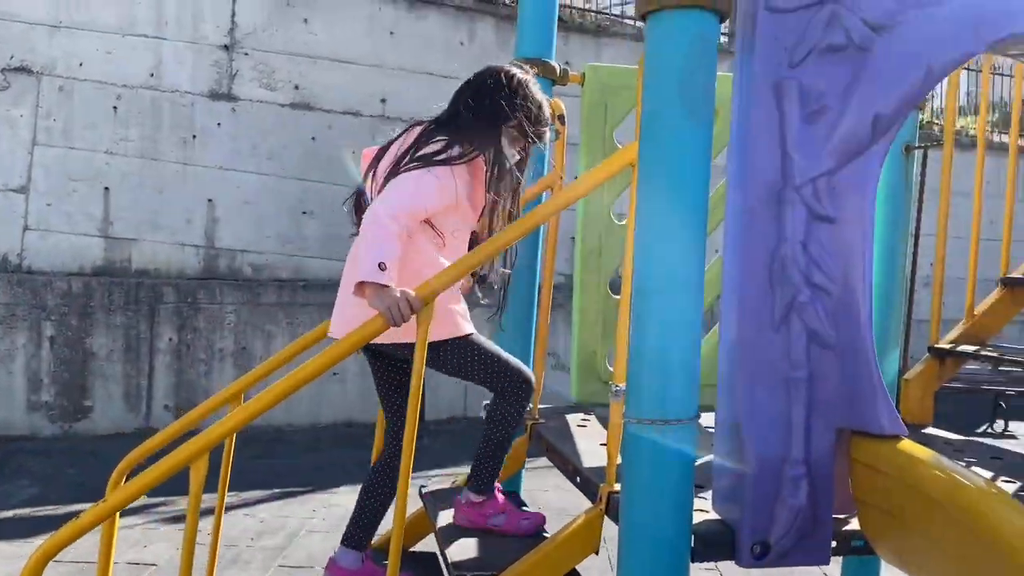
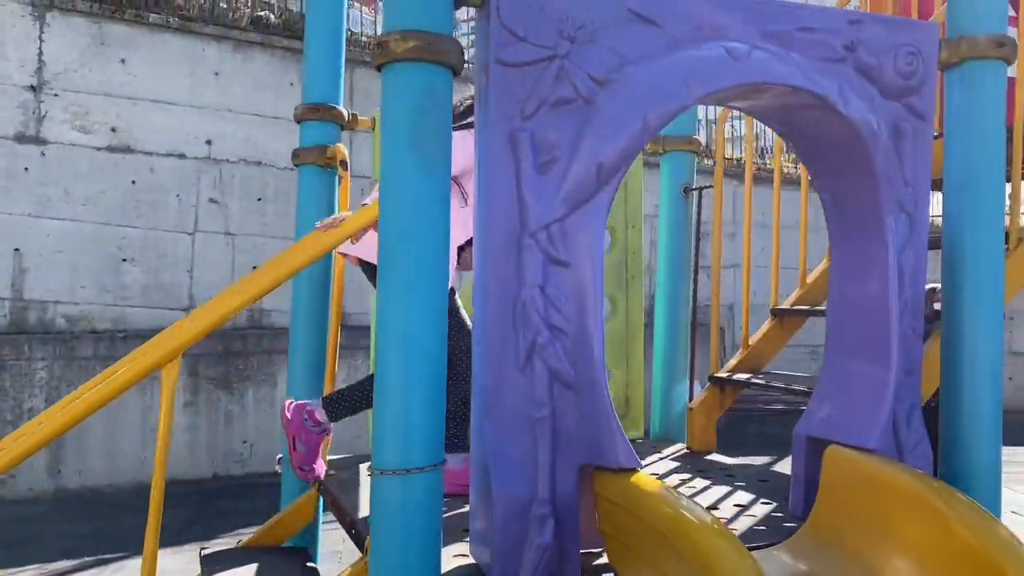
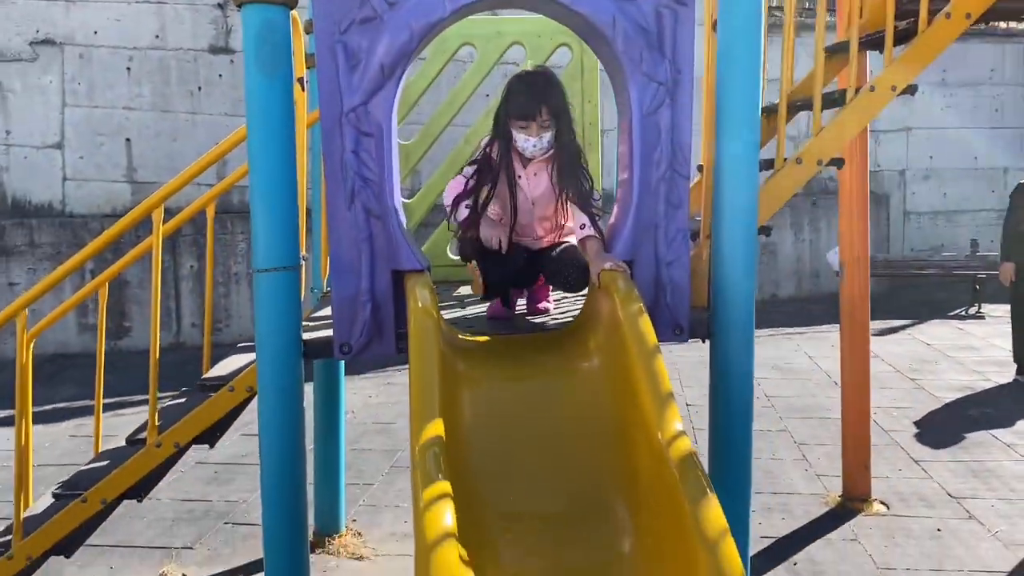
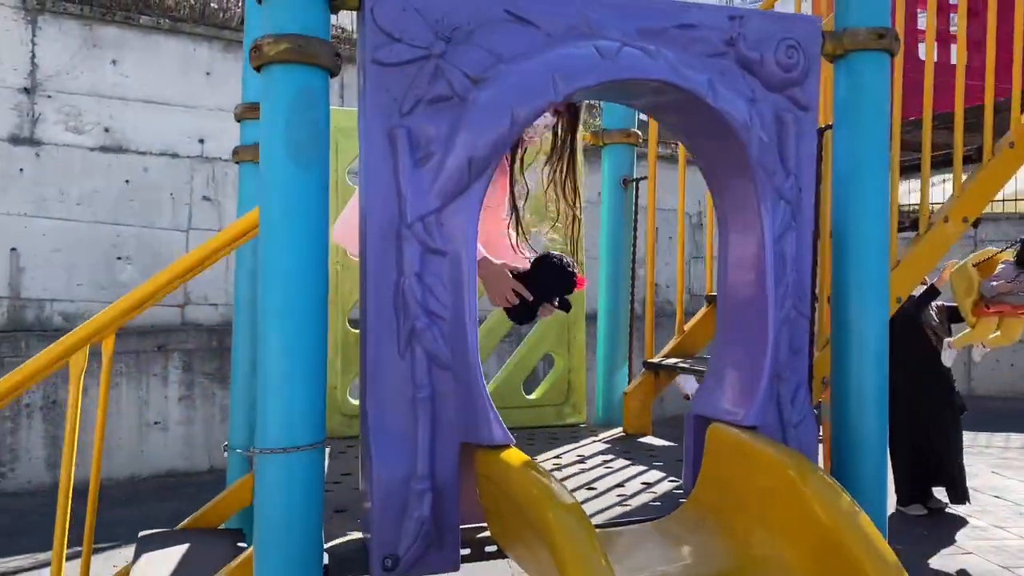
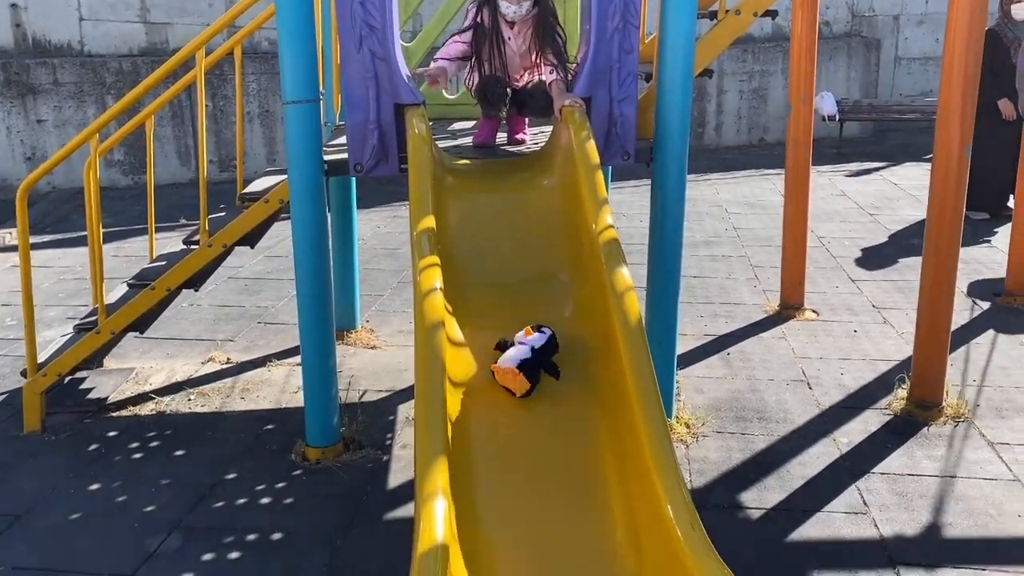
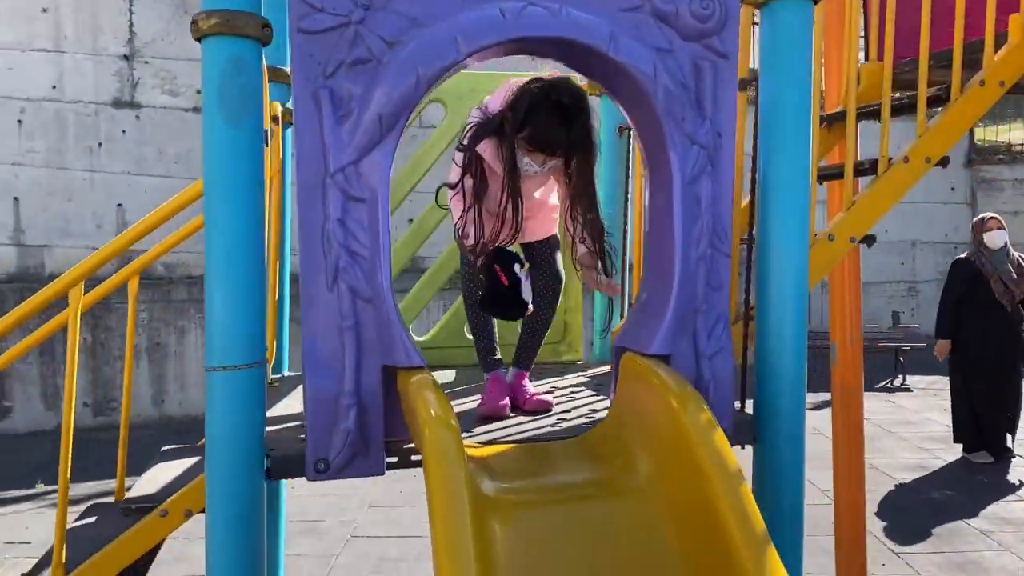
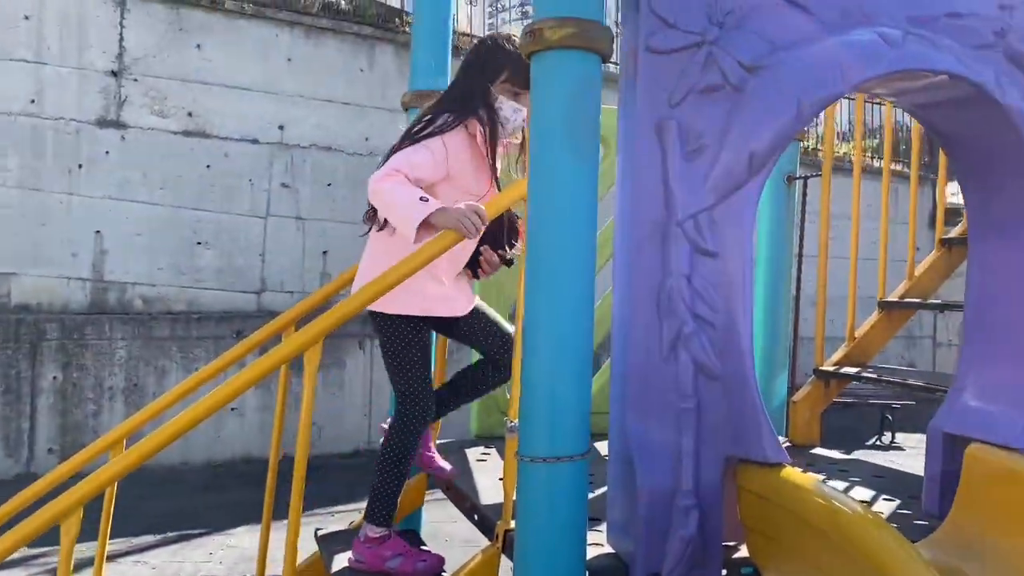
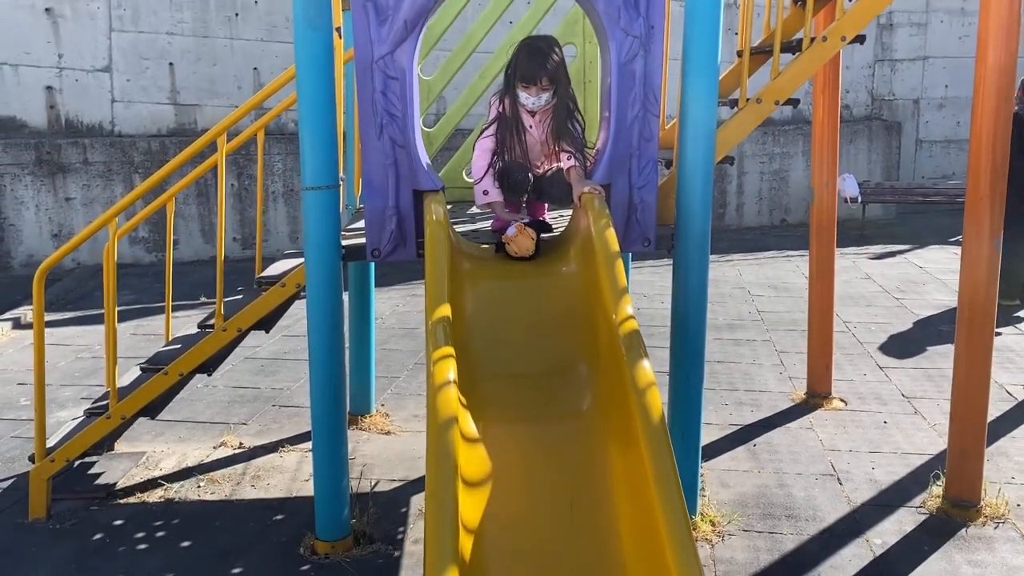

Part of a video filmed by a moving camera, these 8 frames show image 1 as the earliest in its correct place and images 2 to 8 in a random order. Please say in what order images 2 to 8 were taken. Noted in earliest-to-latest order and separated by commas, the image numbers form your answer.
7, 2, 4, 6, 3, 8, 5
